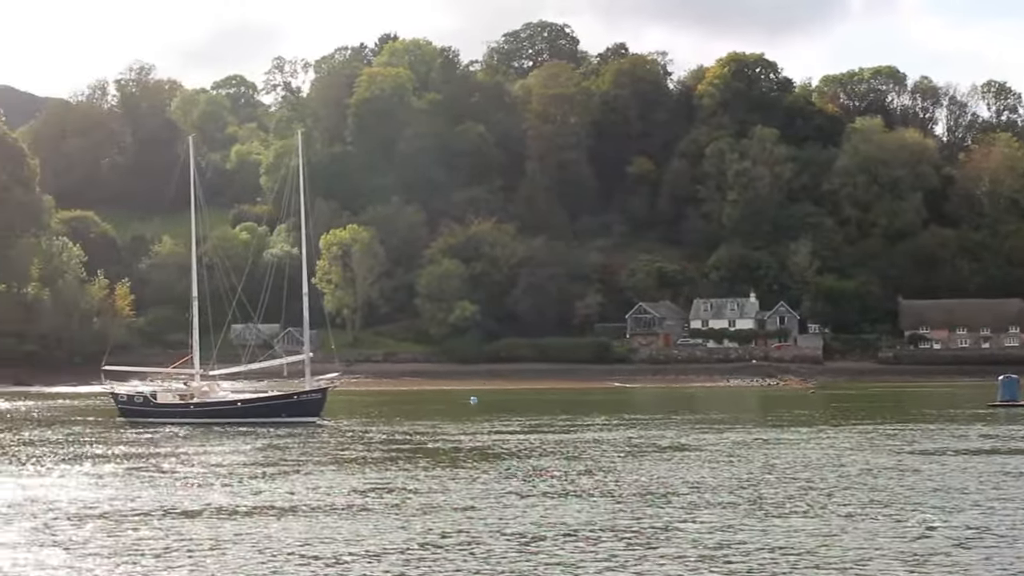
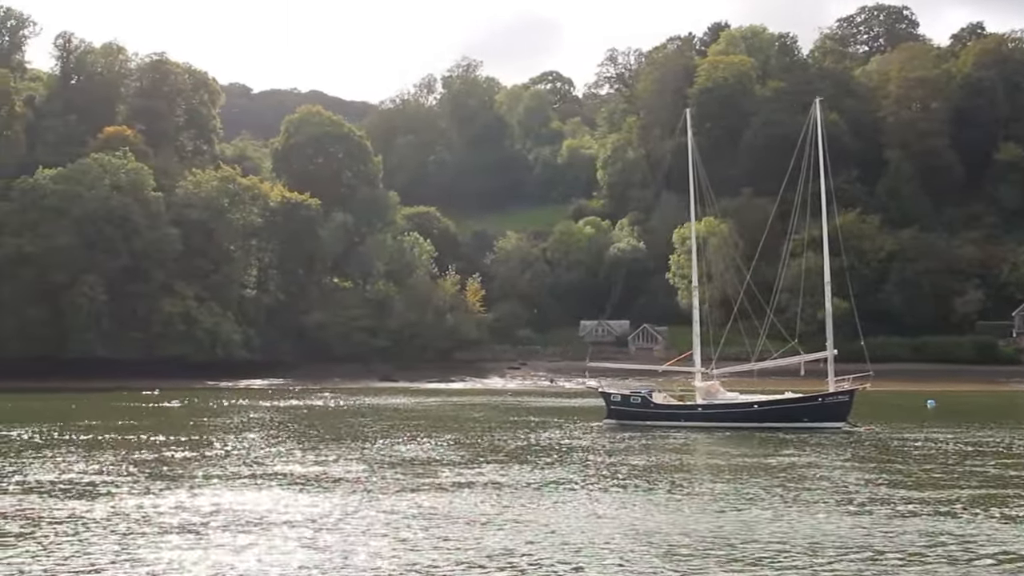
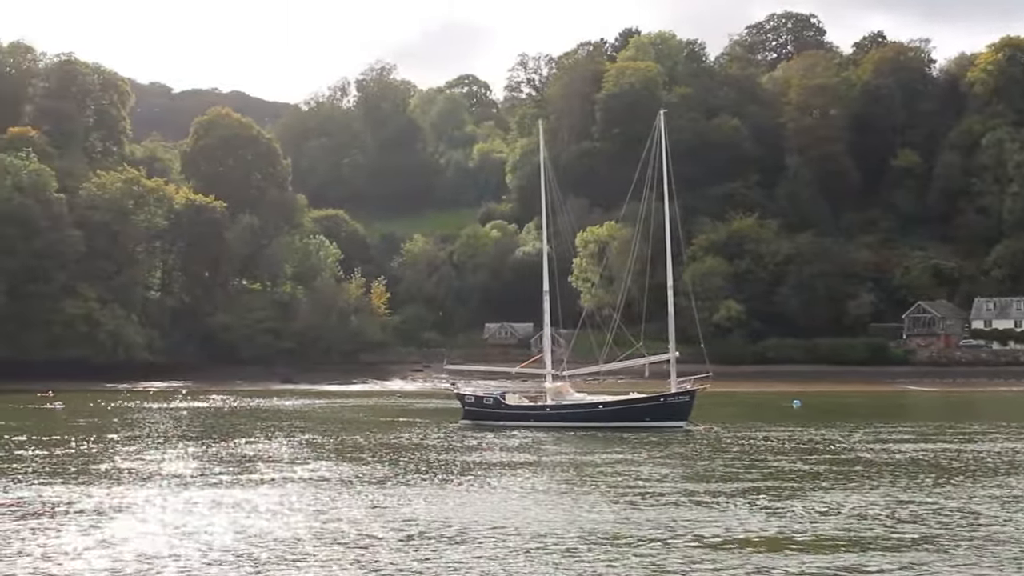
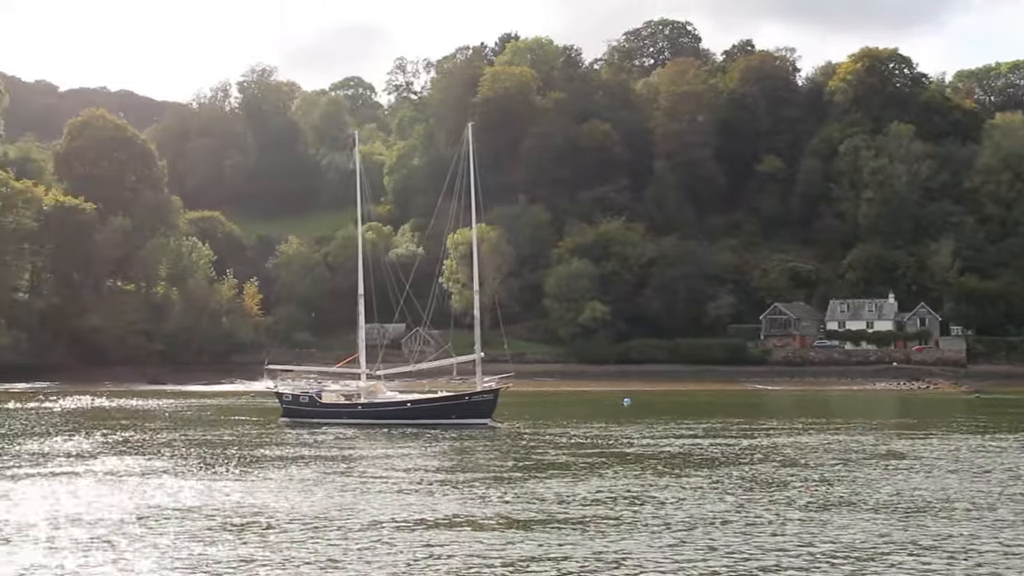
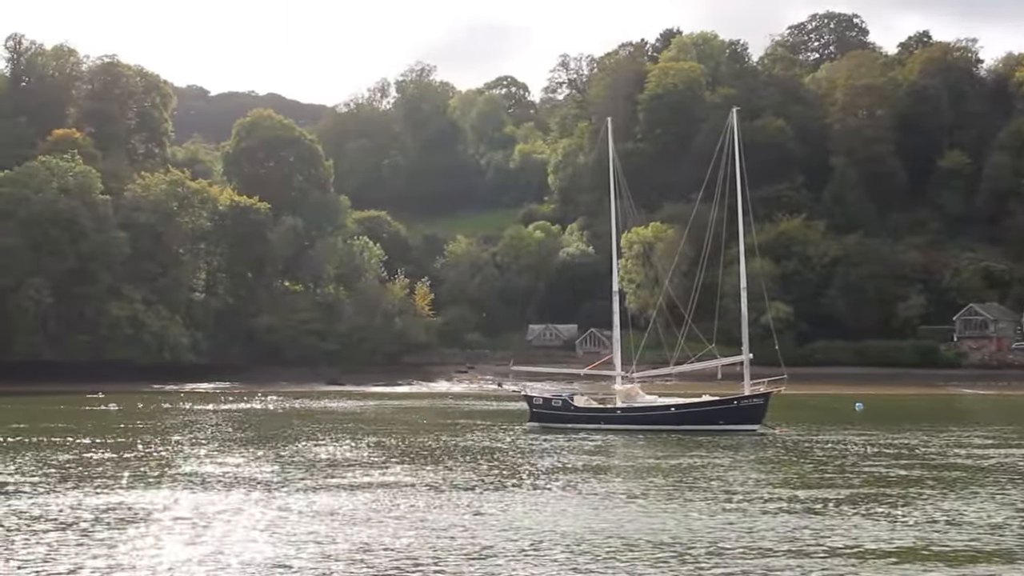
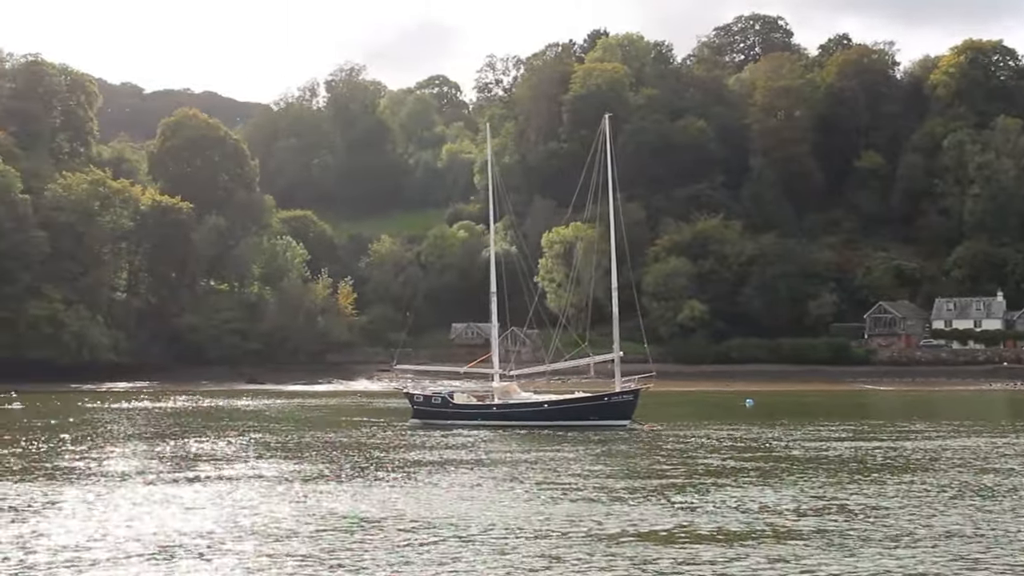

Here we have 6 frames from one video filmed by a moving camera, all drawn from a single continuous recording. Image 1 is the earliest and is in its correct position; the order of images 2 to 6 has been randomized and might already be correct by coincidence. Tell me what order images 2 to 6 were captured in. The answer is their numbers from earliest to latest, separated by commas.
4, 6, 3, 5, 2
